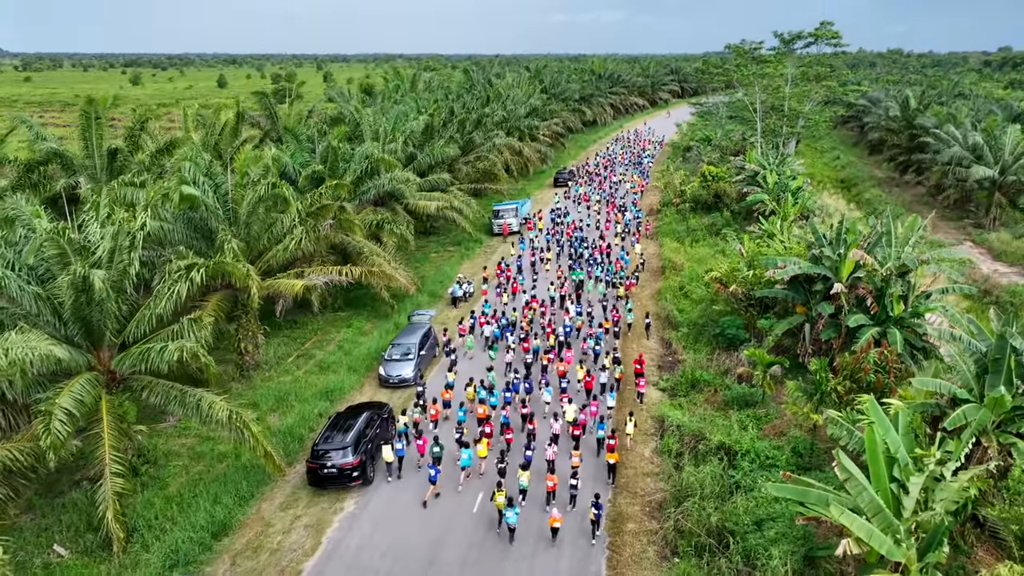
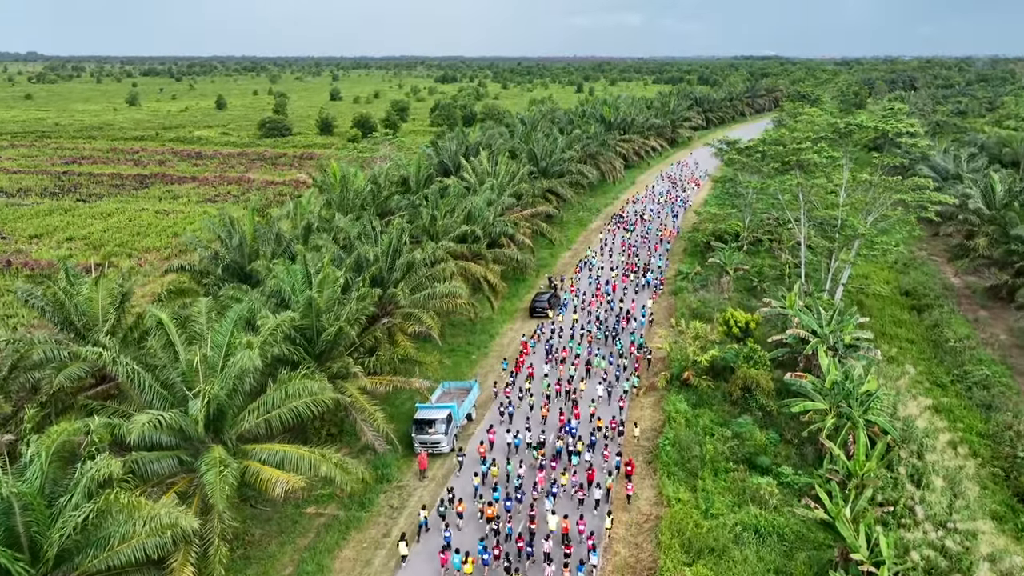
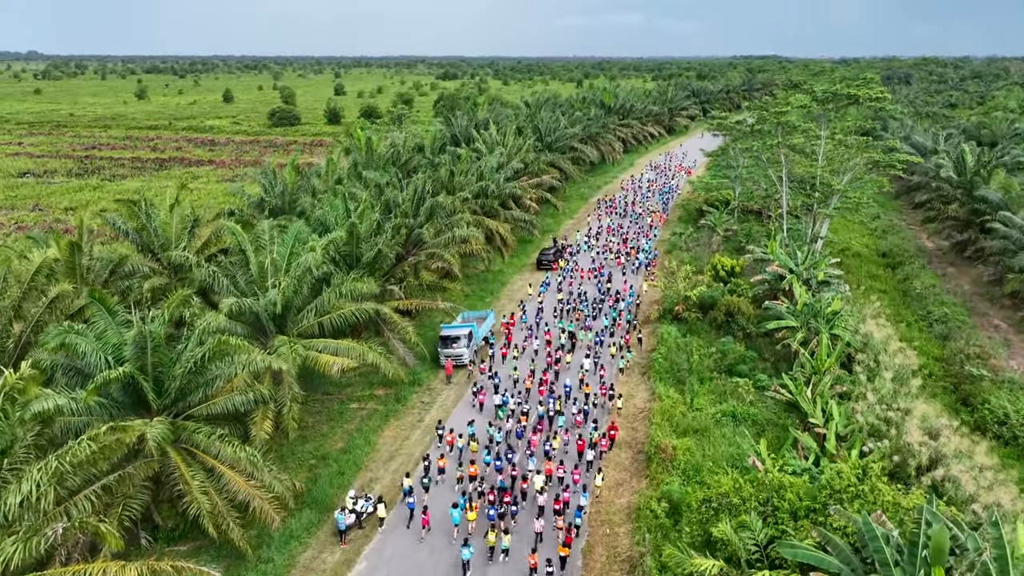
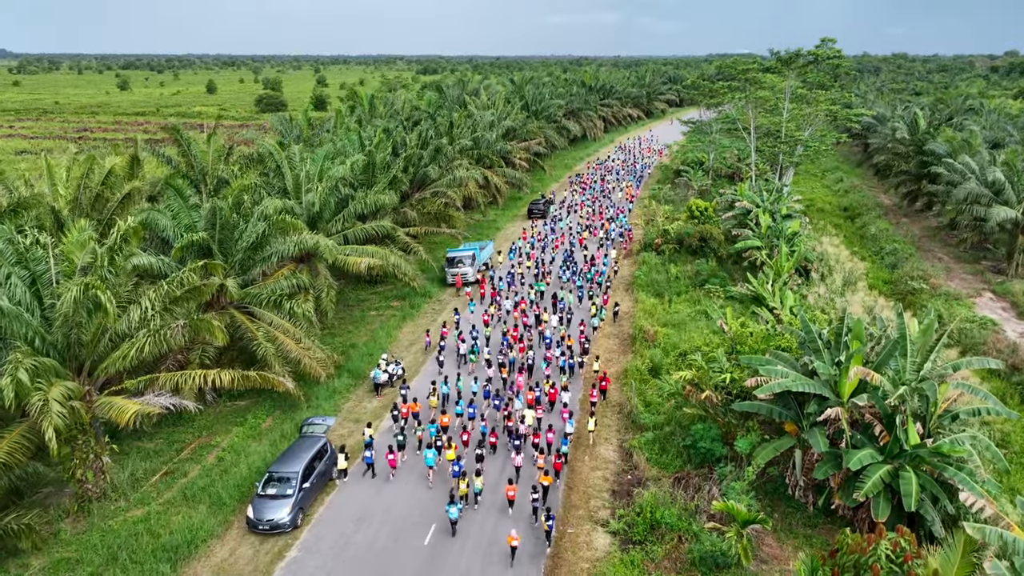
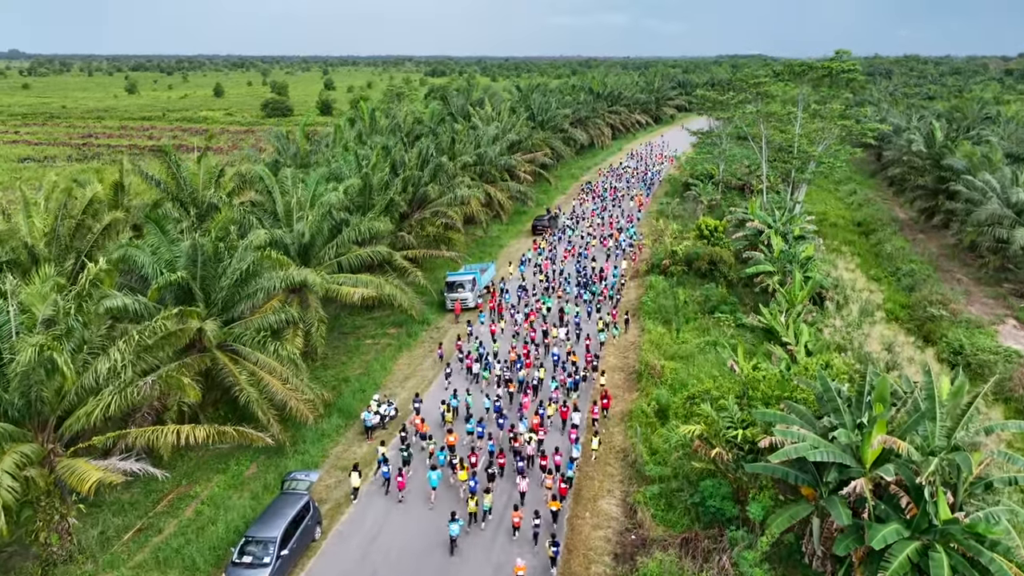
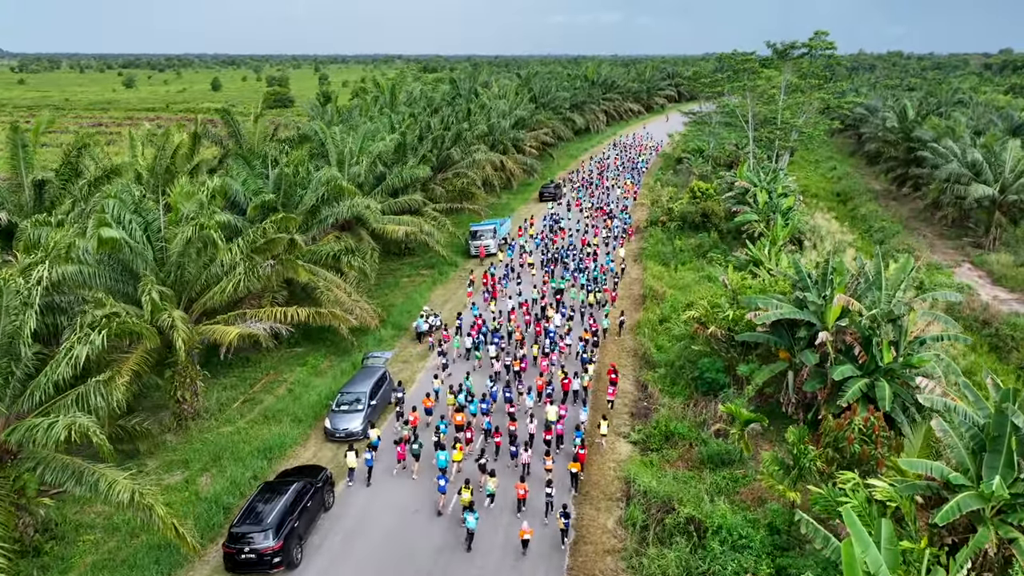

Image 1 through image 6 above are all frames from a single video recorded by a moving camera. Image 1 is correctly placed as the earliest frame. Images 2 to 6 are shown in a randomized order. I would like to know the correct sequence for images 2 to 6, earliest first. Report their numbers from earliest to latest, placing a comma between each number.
6, 4, 5, 3, 2
